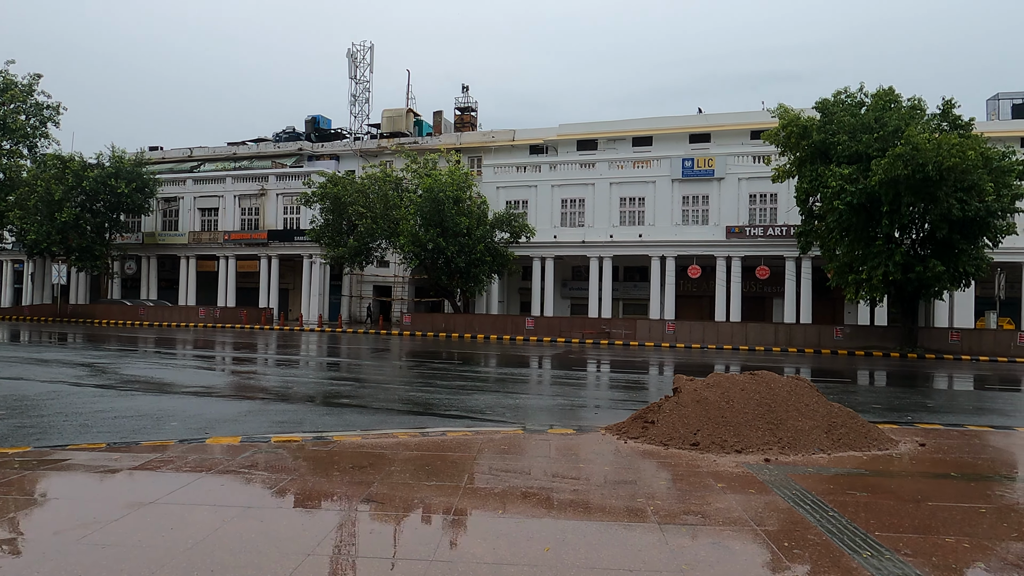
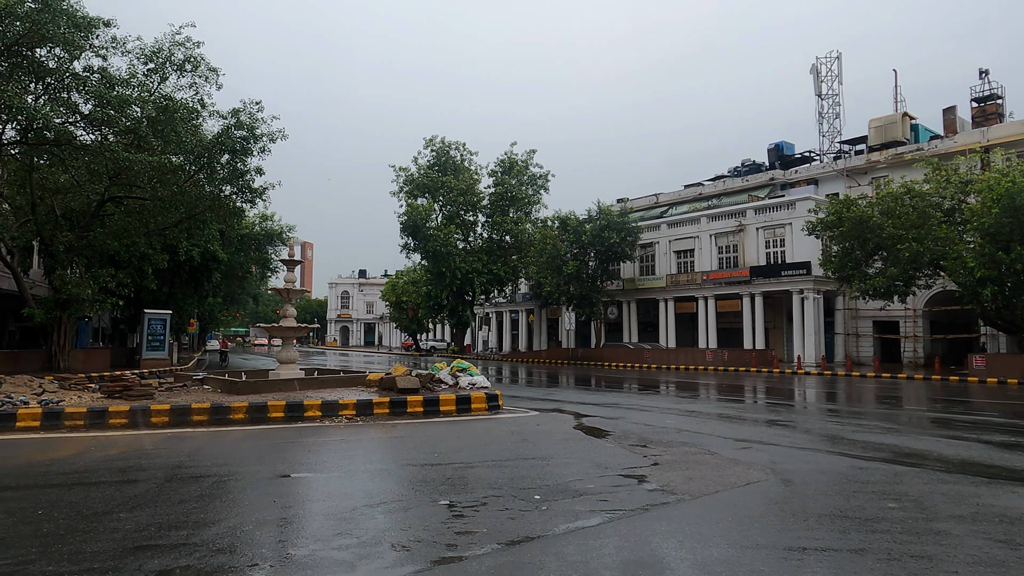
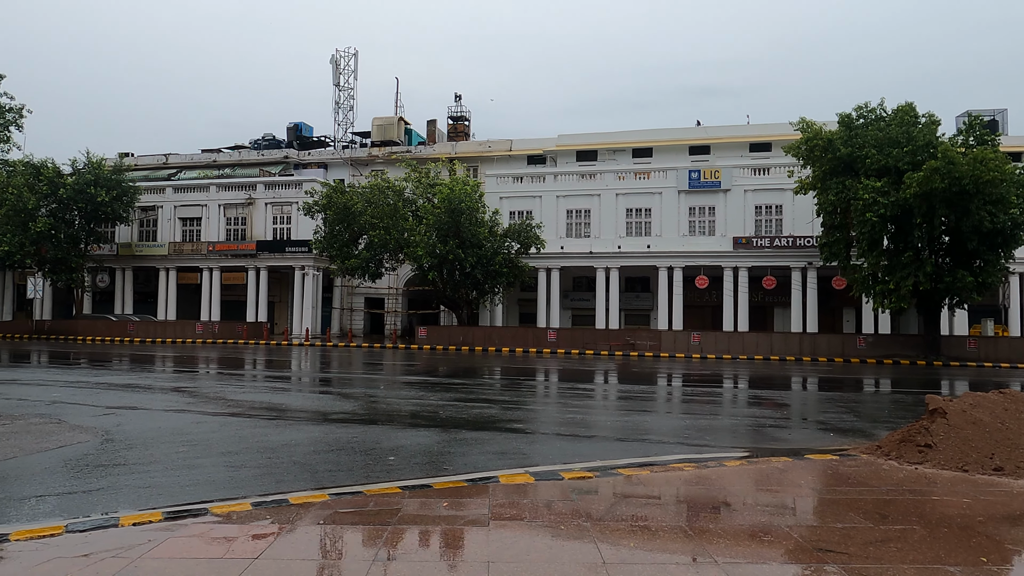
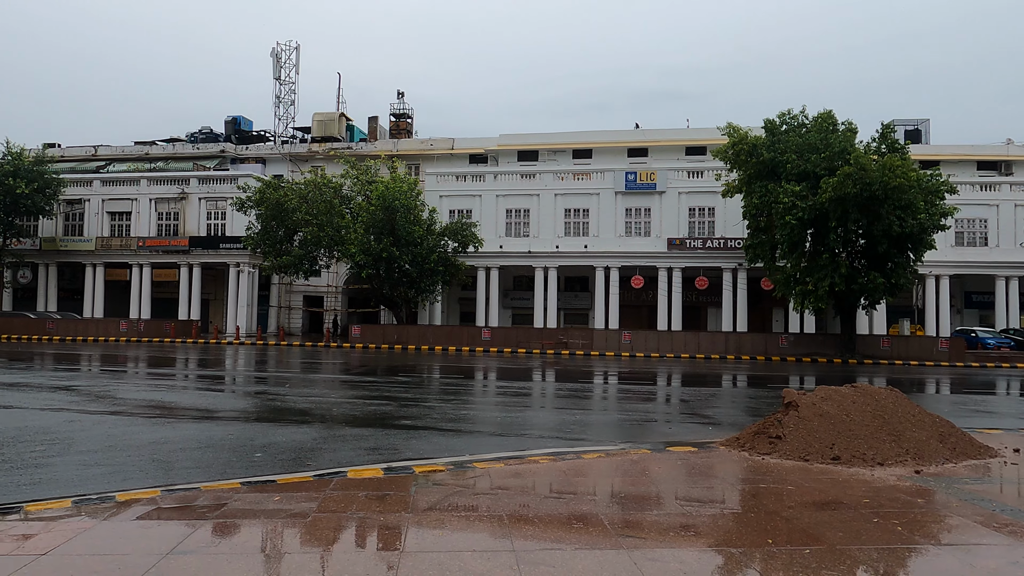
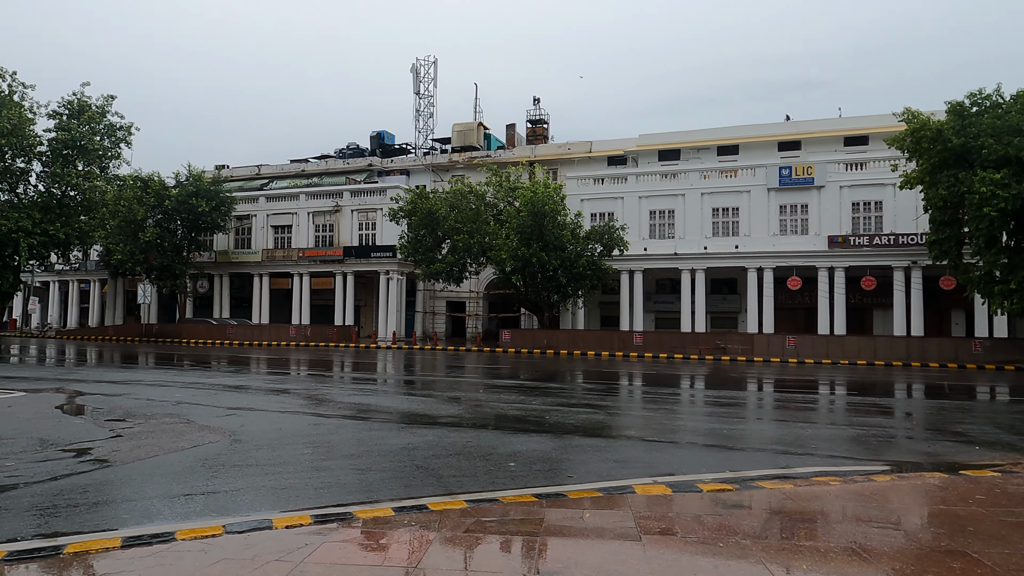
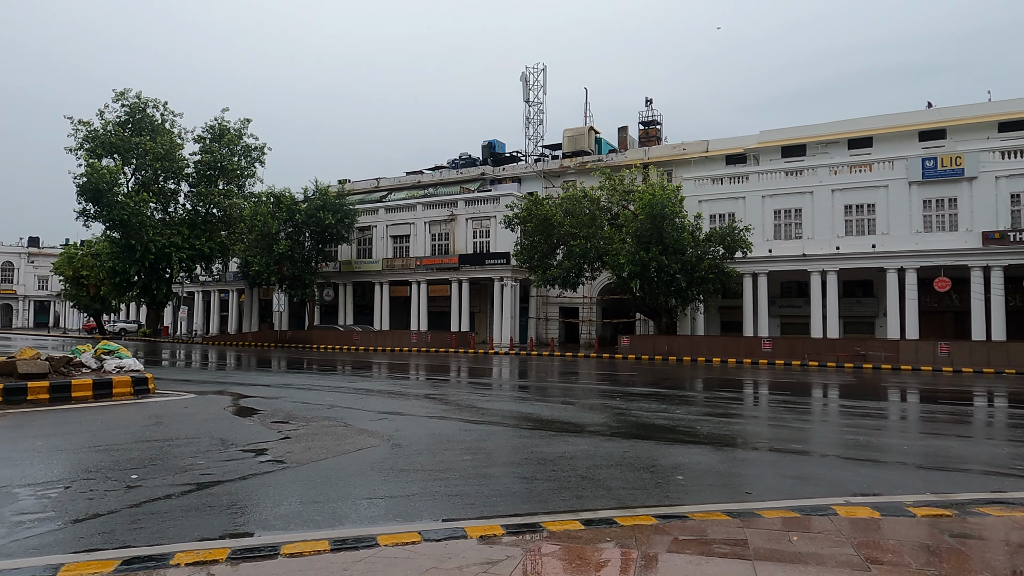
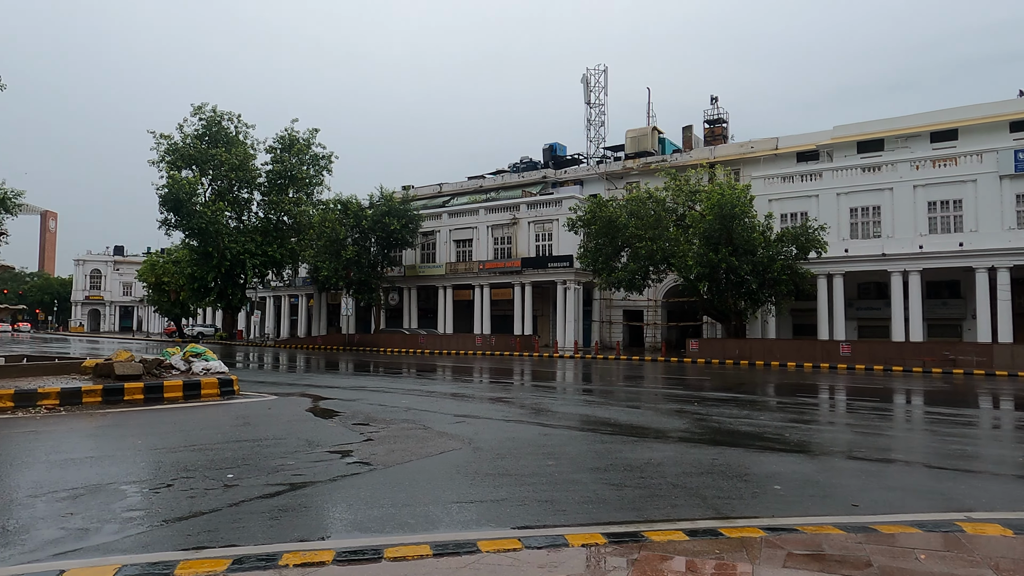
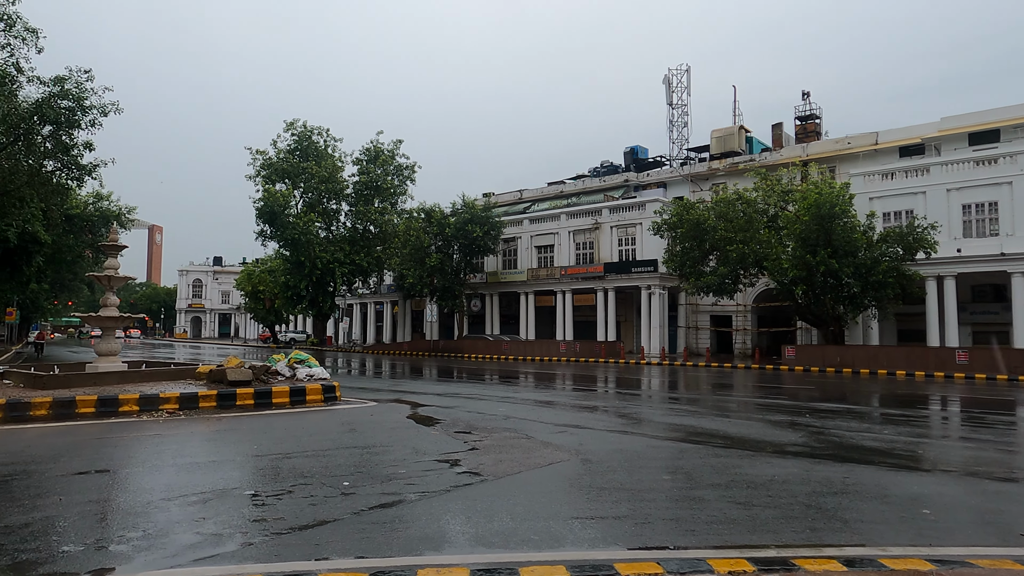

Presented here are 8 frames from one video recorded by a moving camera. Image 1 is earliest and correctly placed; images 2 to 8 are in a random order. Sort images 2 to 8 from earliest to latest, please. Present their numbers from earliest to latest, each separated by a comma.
4, 3, 5, 6, 7, 8, 2
